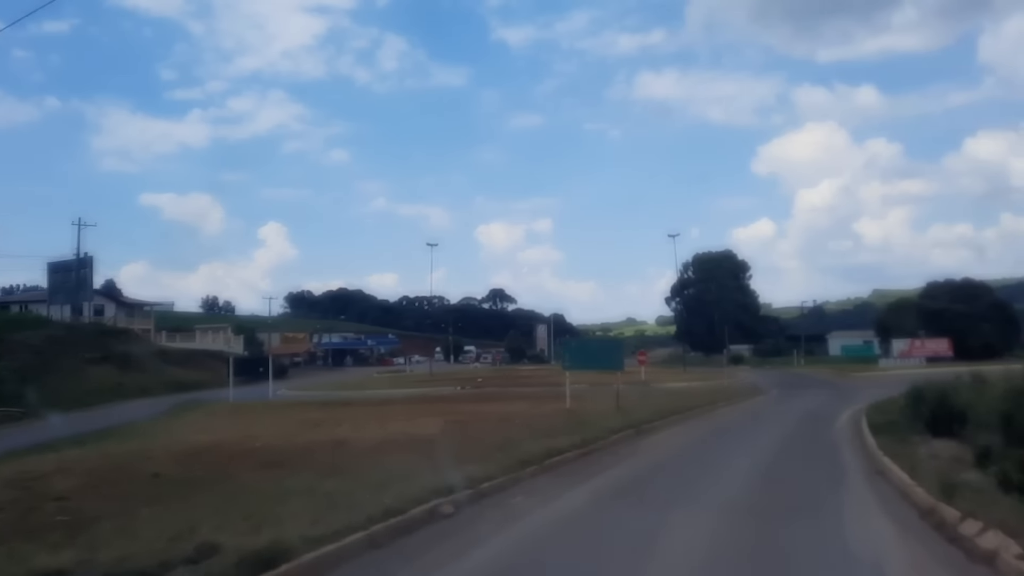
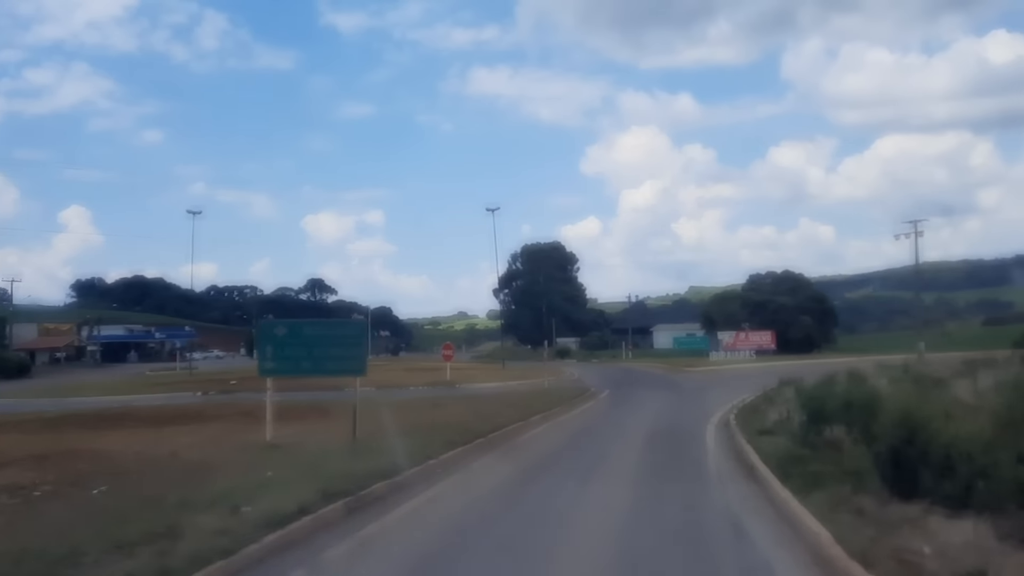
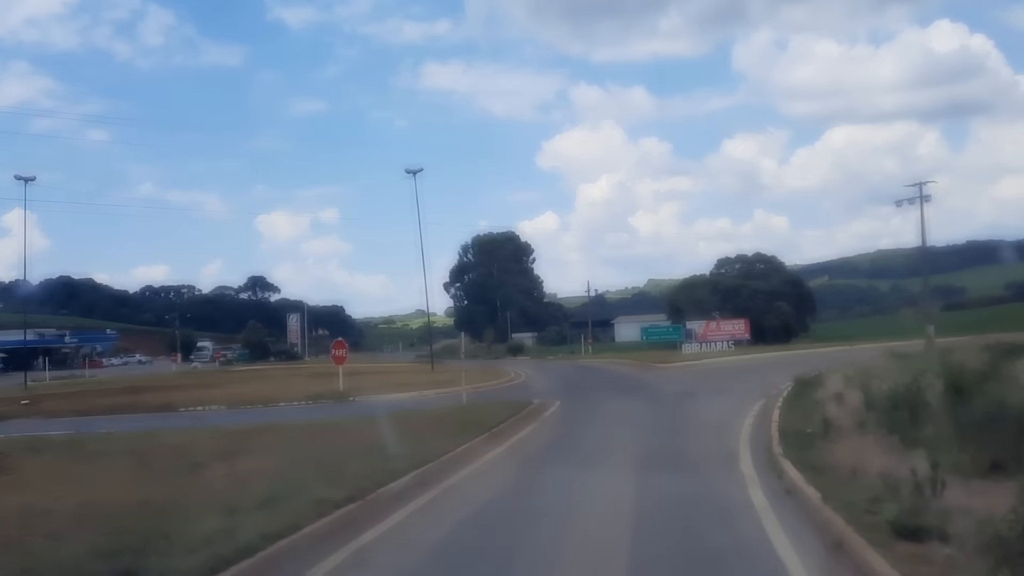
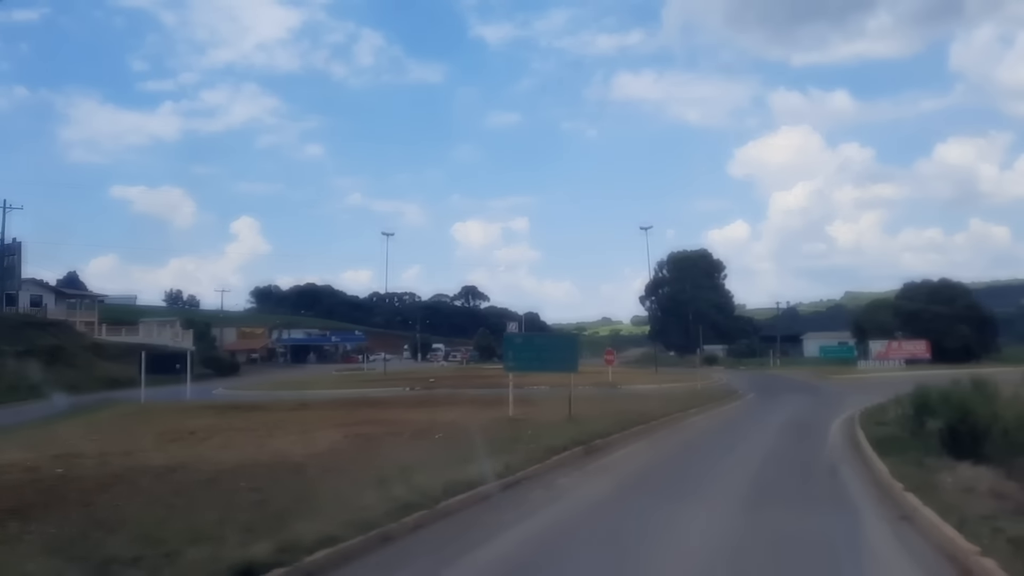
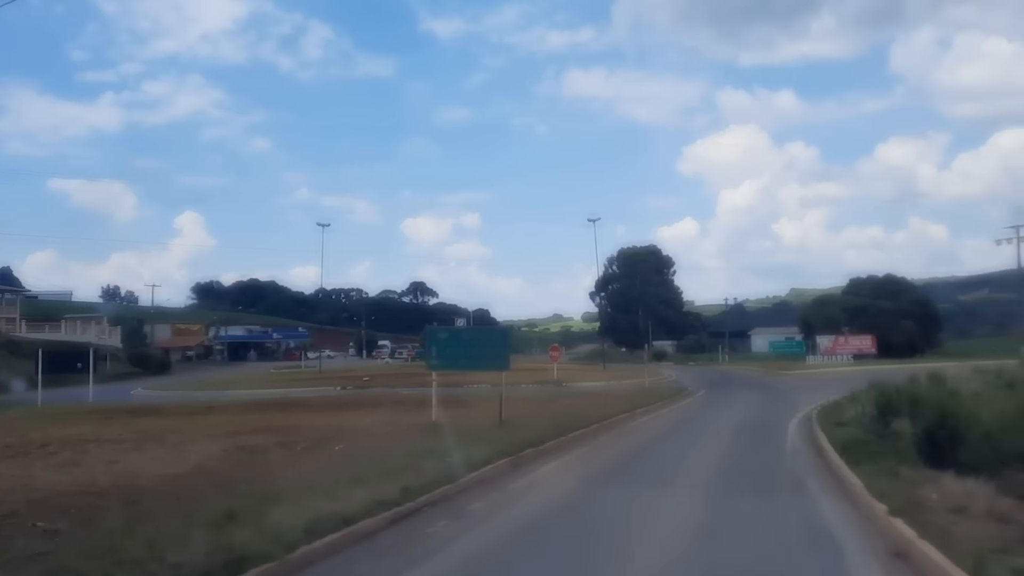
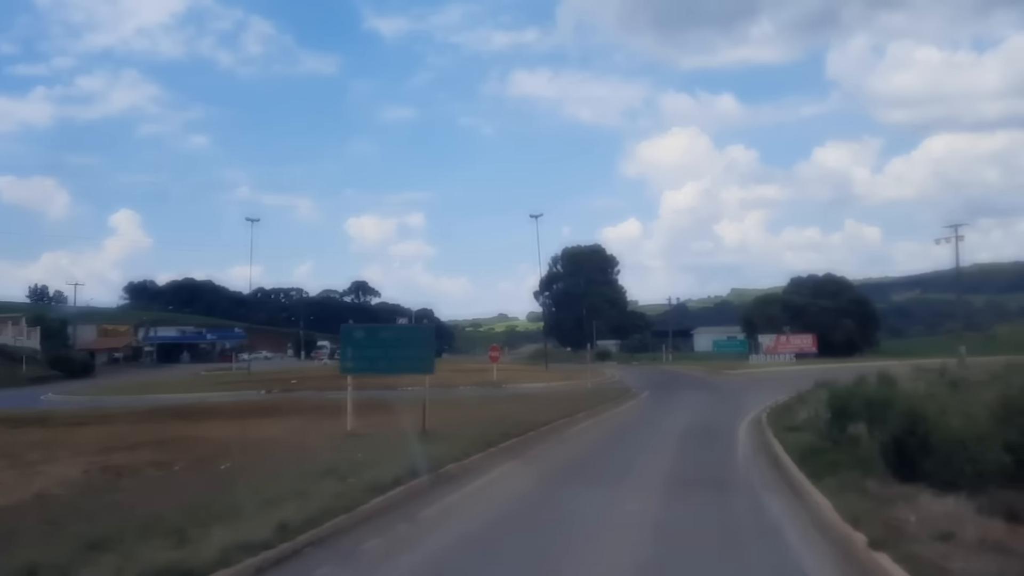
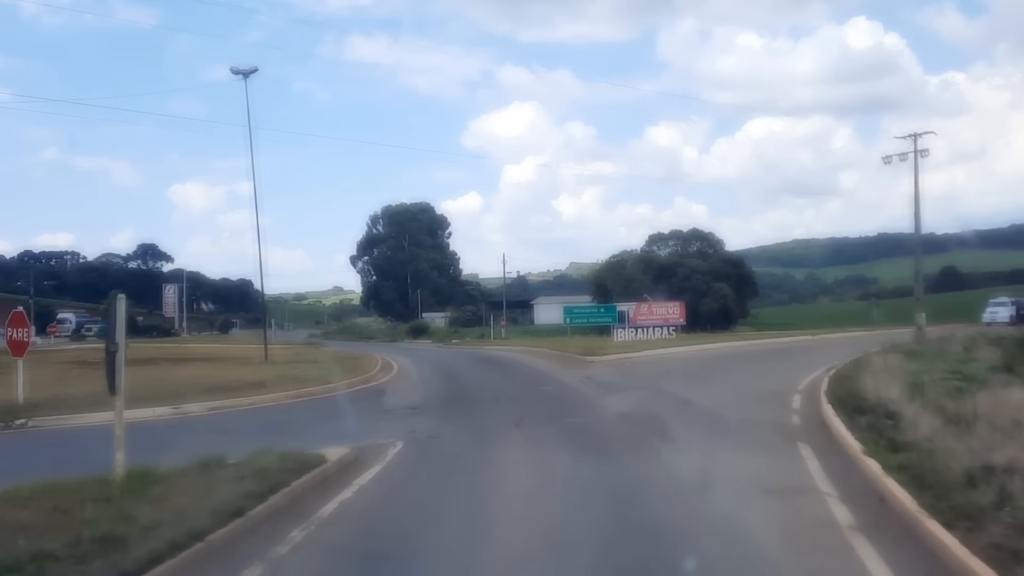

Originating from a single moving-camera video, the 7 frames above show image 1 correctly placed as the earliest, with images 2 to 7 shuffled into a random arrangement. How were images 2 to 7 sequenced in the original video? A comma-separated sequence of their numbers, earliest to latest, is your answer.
4, 5, 6, 2, 3, 7
